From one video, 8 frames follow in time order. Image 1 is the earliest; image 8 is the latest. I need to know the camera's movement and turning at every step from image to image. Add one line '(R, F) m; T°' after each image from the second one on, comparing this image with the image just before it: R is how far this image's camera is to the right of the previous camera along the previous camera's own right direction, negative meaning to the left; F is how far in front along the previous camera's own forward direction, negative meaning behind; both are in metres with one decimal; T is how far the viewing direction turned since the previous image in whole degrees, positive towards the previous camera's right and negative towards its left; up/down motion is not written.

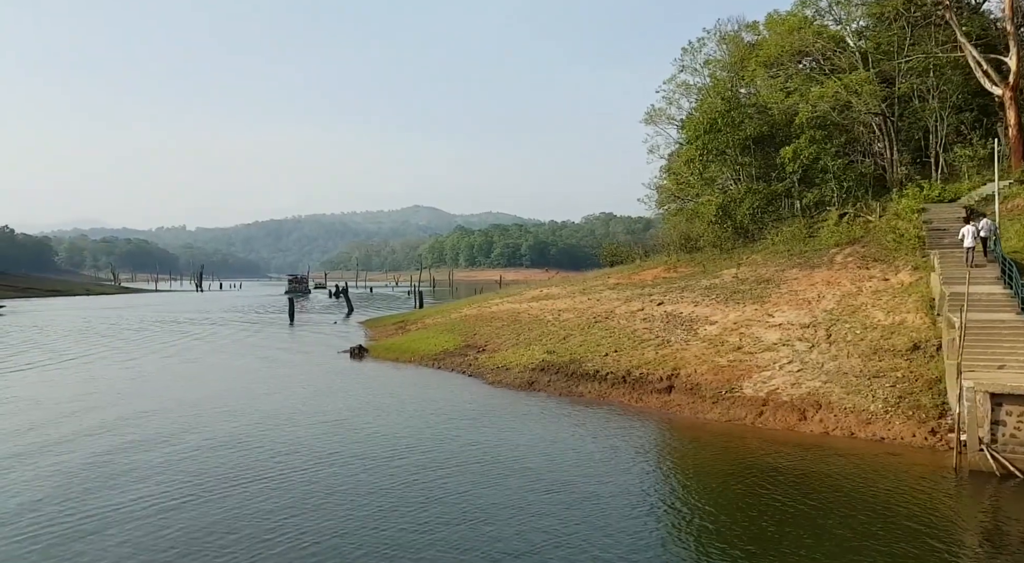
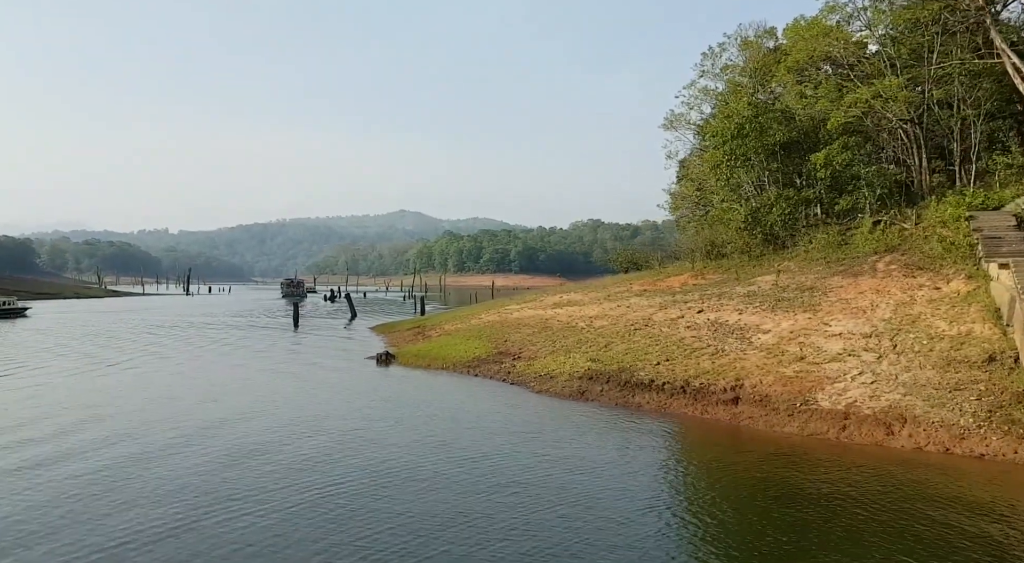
(-2.1, +0.9) m; +1°
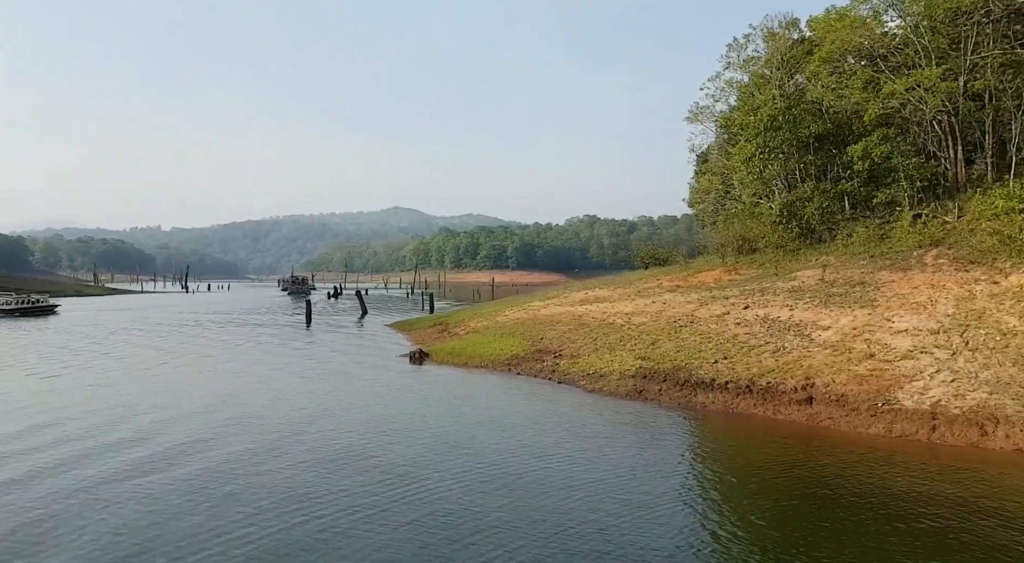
(-1.9, +0.8) m; 0°
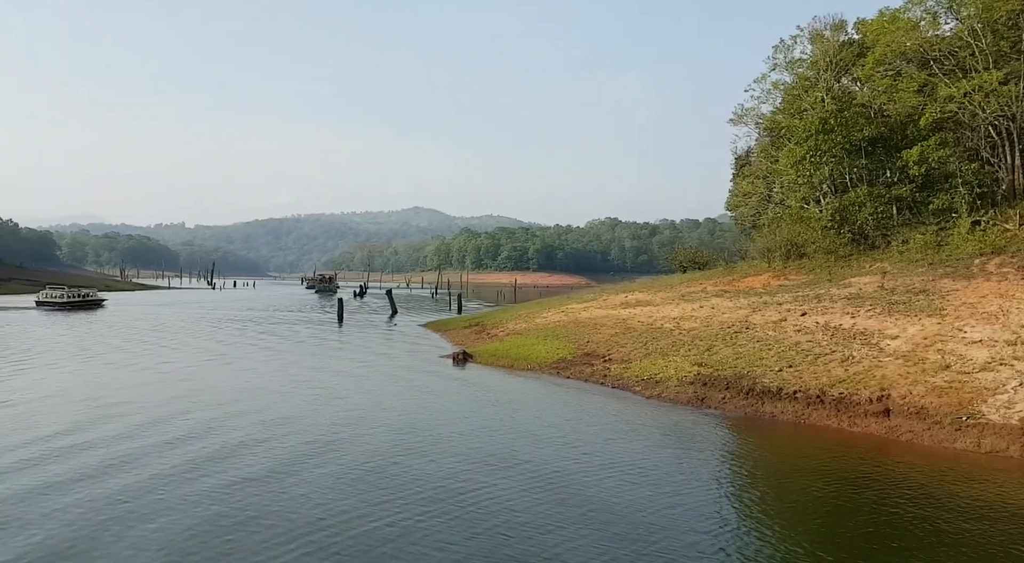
(-1.3, +0.5) m; -2°
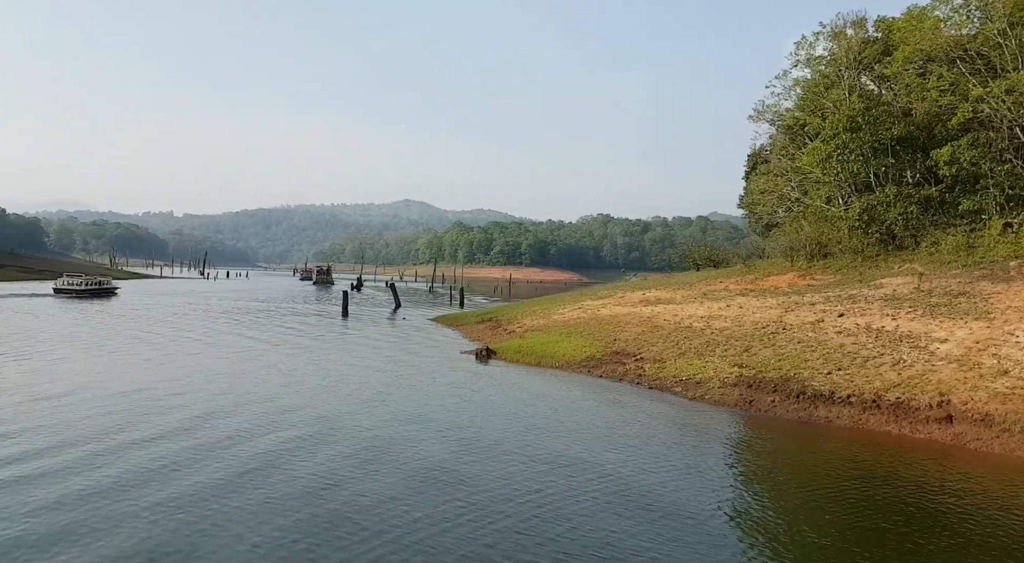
(-1.6, +0.7) m; 0°
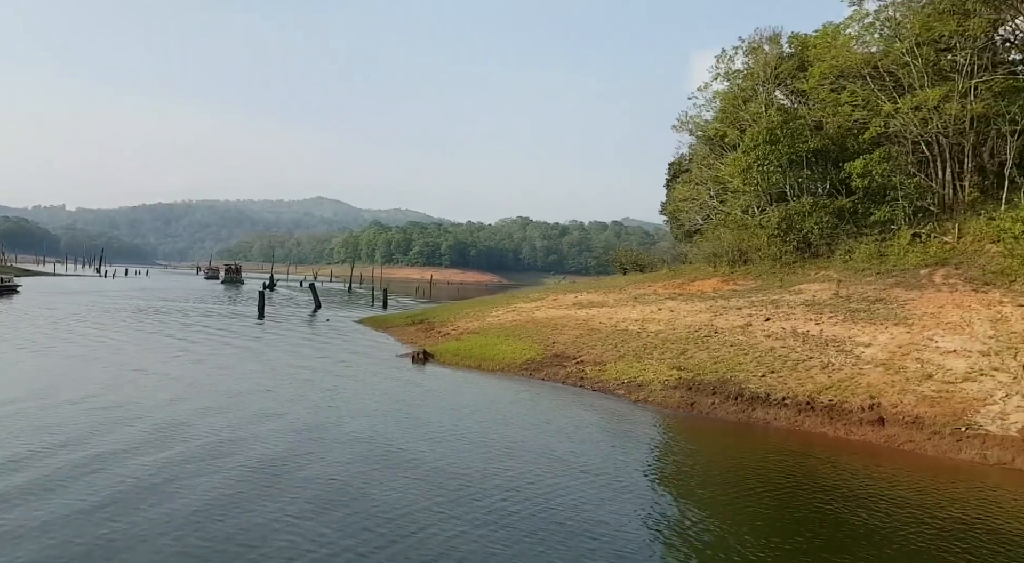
(-0.9, +0.2) m; +6°
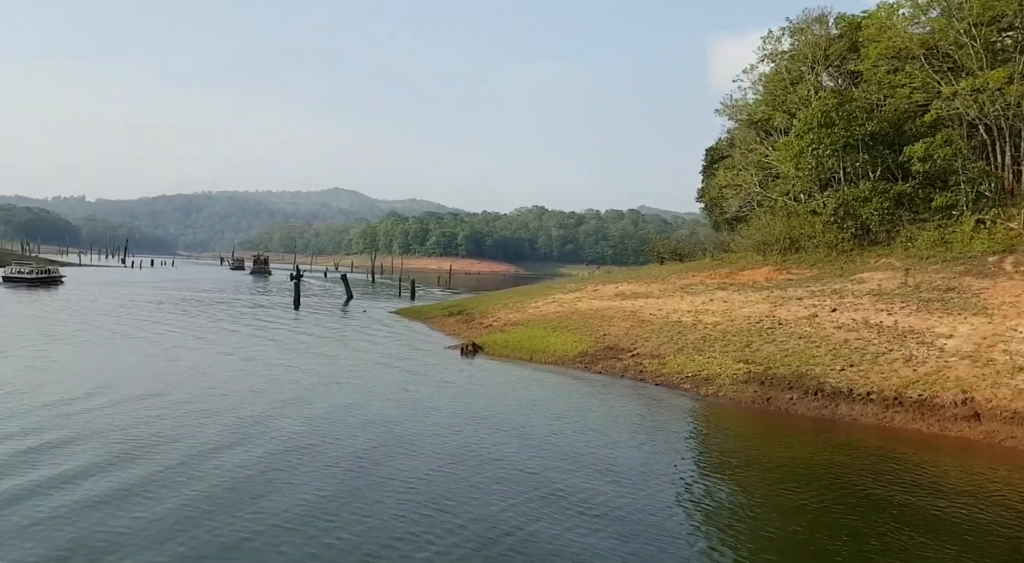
(-1.5, +0.8) m; -2°
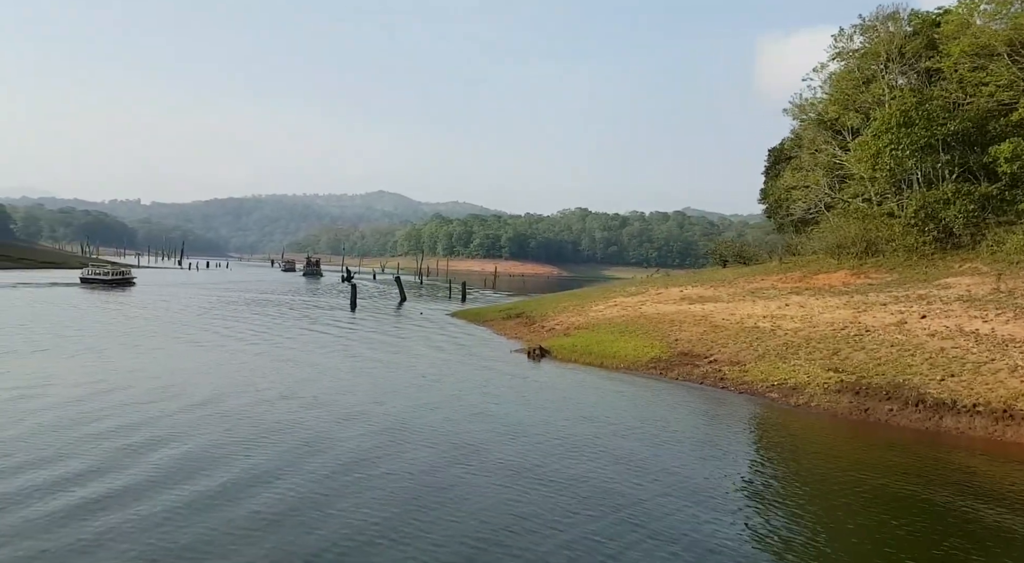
(-1.3, +0.3) m; -3°
